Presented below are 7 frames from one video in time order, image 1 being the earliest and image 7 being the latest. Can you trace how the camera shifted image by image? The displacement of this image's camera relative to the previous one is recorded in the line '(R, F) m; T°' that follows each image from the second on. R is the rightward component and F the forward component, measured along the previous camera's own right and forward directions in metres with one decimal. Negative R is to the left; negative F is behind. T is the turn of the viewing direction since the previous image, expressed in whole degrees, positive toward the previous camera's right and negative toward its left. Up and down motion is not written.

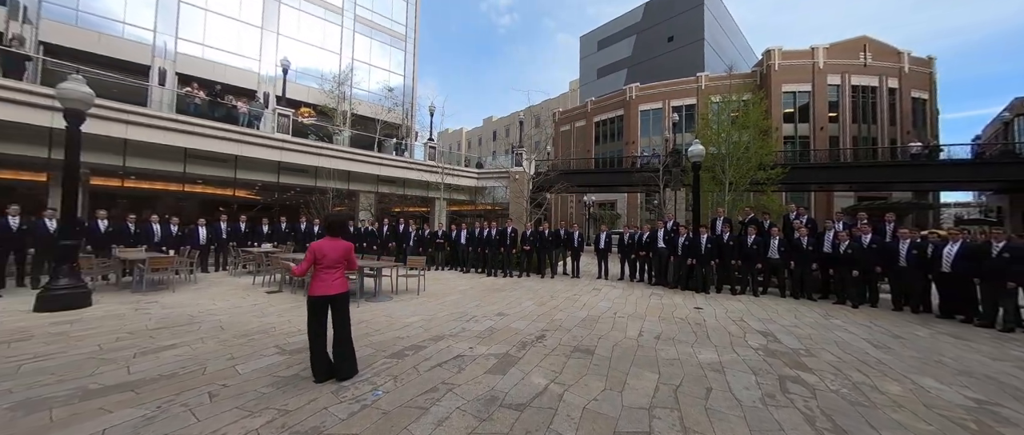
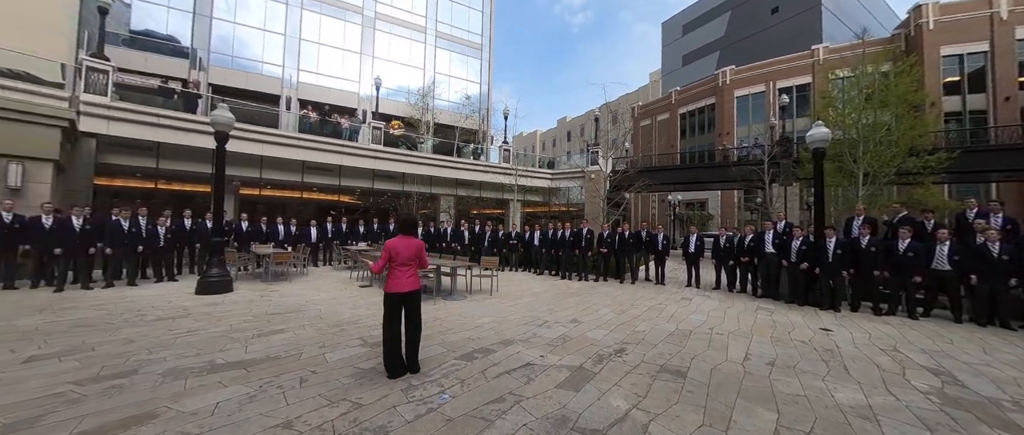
(0.0, +0.4) m; -12°
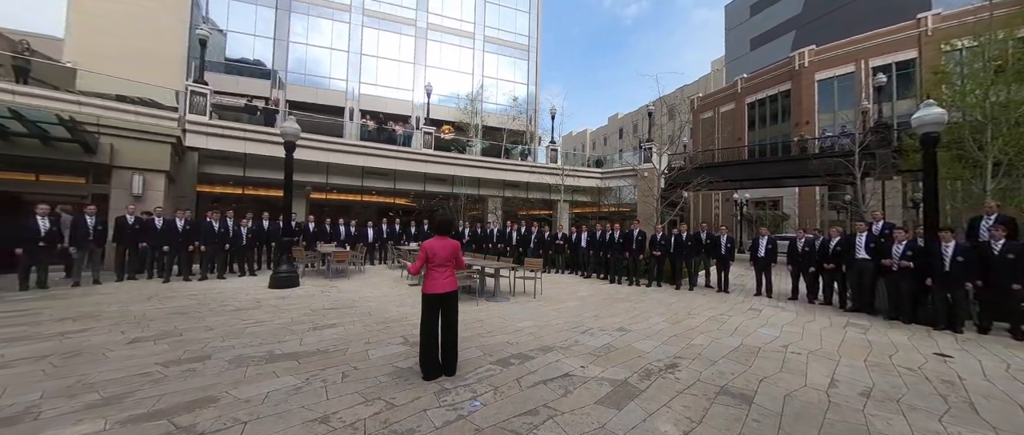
(+0.2, +0.3) m; -9°
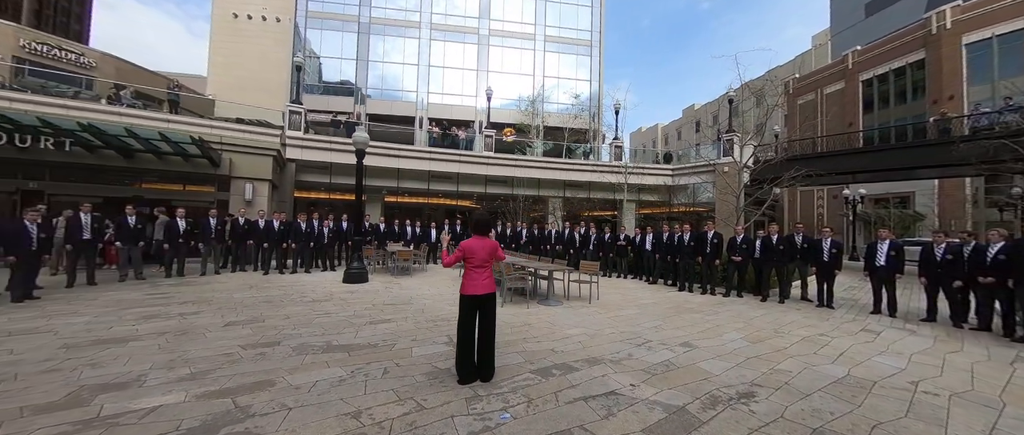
(+0.4, +0.4) m; -12°
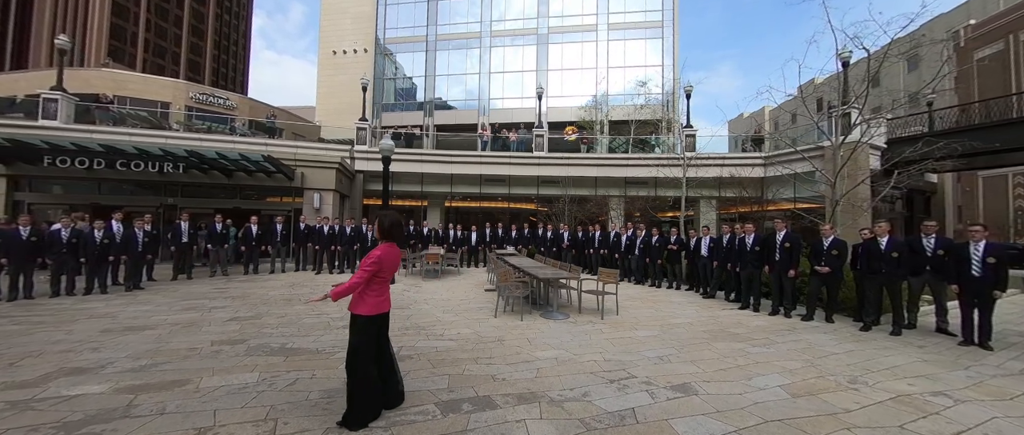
(+2.0, +1.2) m; -15°
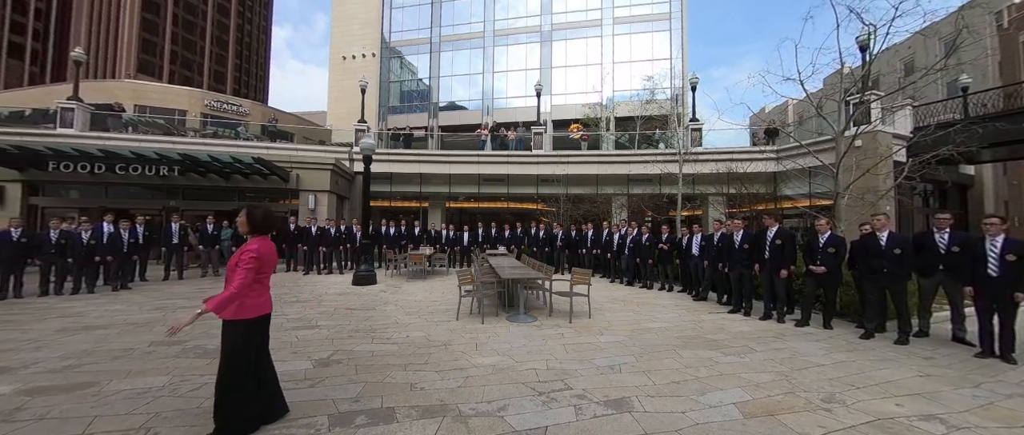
(+1.1, +0.5) m; -3°
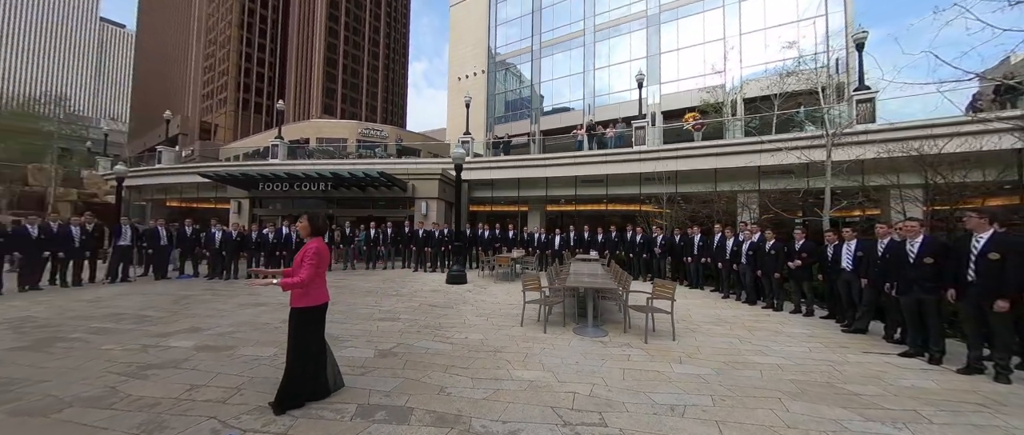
(+0.9, +0.5) m; -20°
